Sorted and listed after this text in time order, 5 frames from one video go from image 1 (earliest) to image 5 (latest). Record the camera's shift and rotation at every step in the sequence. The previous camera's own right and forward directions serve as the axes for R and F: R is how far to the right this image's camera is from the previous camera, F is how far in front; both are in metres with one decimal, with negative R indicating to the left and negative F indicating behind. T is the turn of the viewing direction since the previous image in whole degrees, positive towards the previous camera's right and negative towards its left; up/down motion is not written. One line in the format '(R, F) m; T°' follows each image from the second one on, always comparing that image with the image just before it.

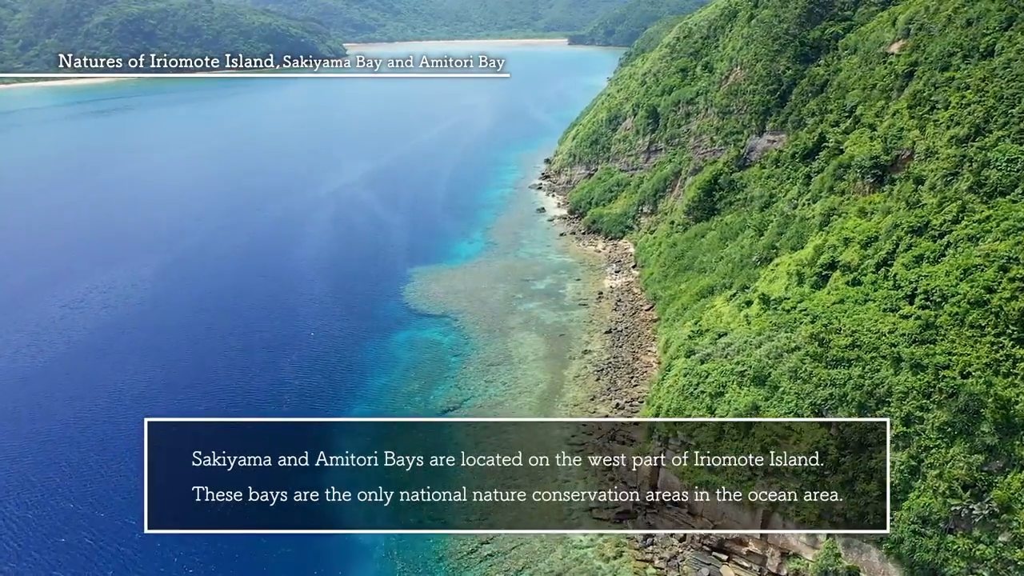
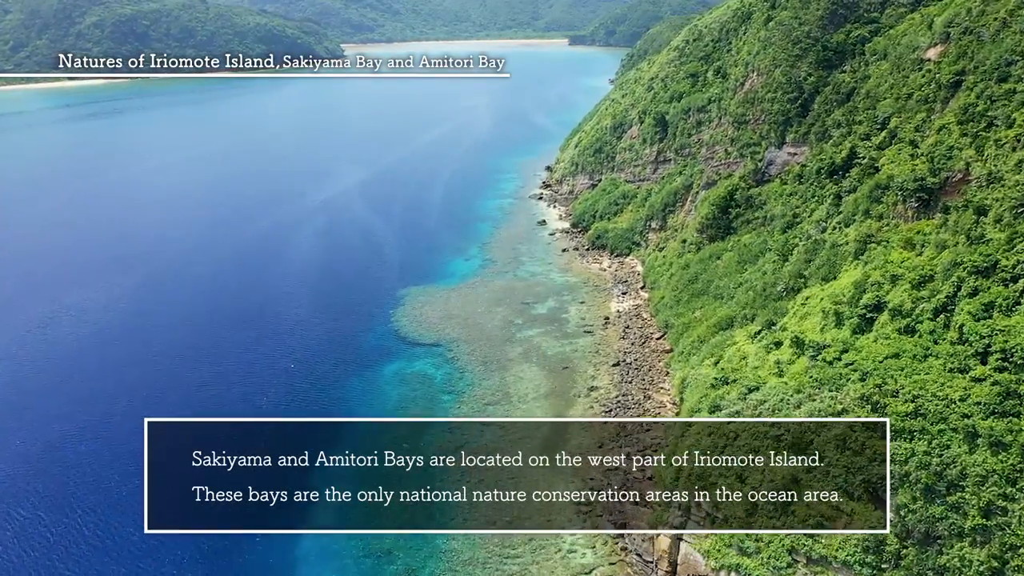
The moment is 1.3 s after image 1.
(+0.1, +3.7) m; 0°
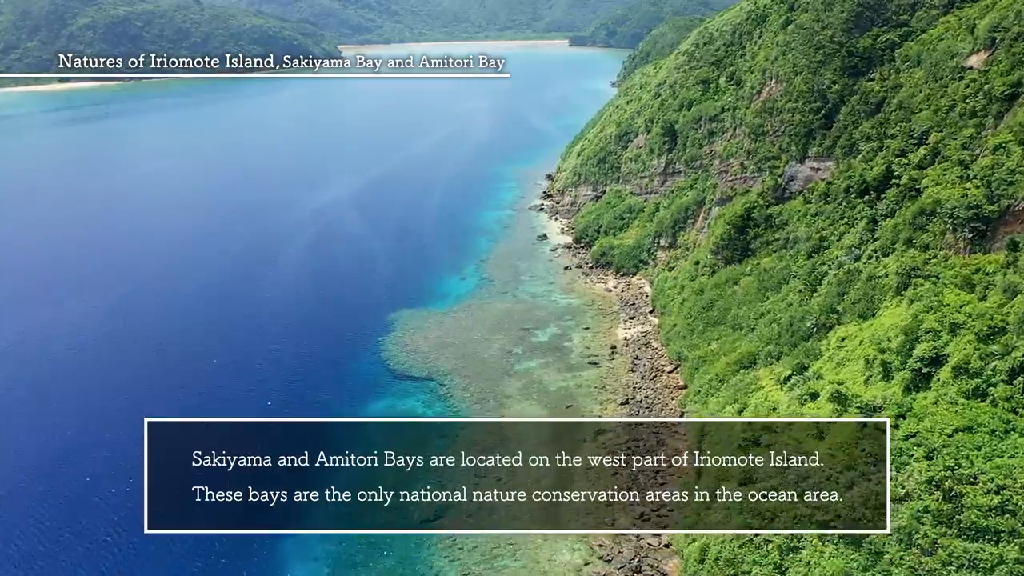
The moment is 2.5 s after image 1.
(+0.1, +3.6) m; 0°
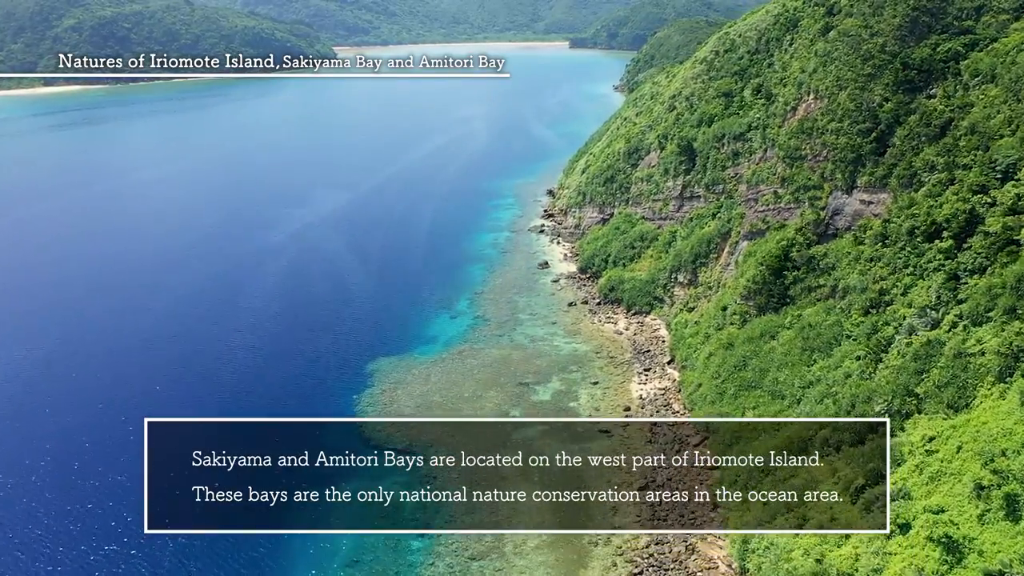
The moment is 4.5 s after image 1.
(+0.2, +6.1) m; 0°
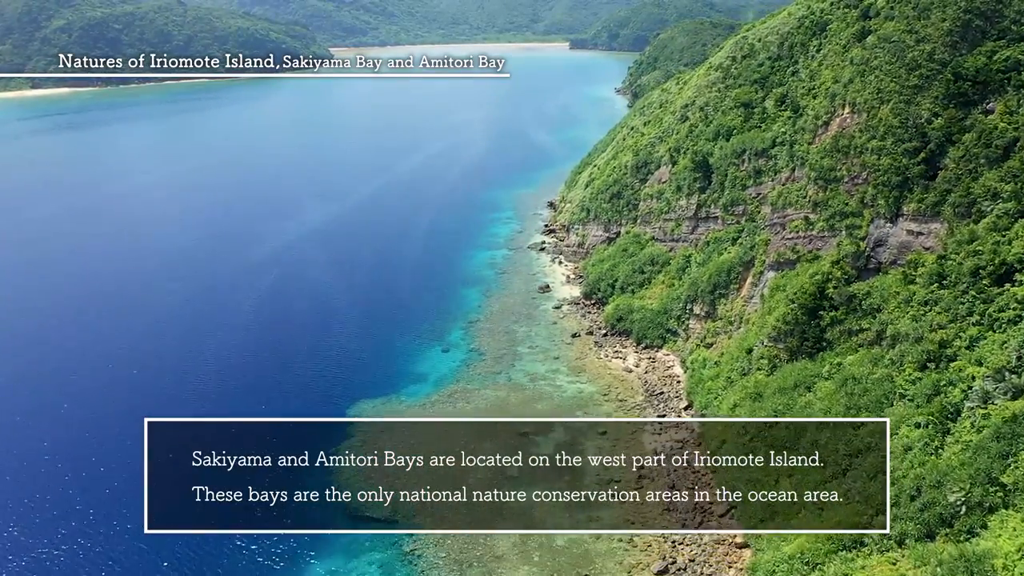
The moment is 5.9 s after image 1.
(+0.1, +4.3) m; 0°
